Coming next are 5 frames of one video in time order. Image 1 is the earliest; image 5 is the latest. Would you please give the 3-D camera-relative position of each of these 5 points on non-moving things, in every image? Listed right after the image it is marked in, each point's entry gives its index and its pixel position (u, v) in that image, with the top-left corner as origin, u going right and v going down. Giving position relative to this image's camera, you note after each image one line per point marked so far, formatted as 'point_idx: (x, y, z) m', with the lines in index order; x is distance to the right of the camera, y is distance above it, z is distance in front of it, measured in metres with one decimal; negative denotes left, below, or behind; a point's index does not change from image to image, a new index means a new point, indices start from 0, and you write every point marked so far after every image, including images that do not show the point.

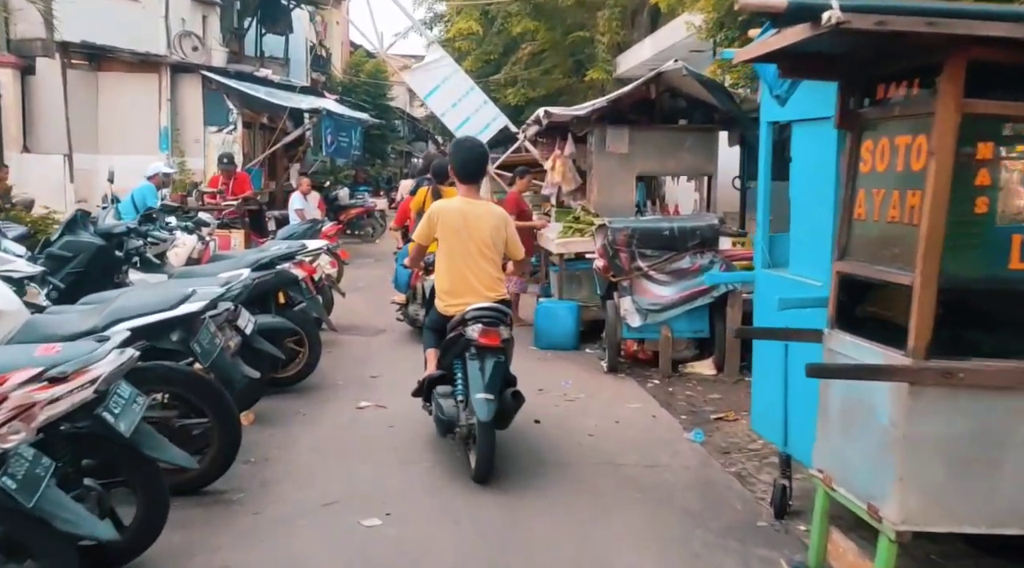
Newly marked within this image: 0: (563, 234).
0: (+0.5, +0.5, +9.4) m
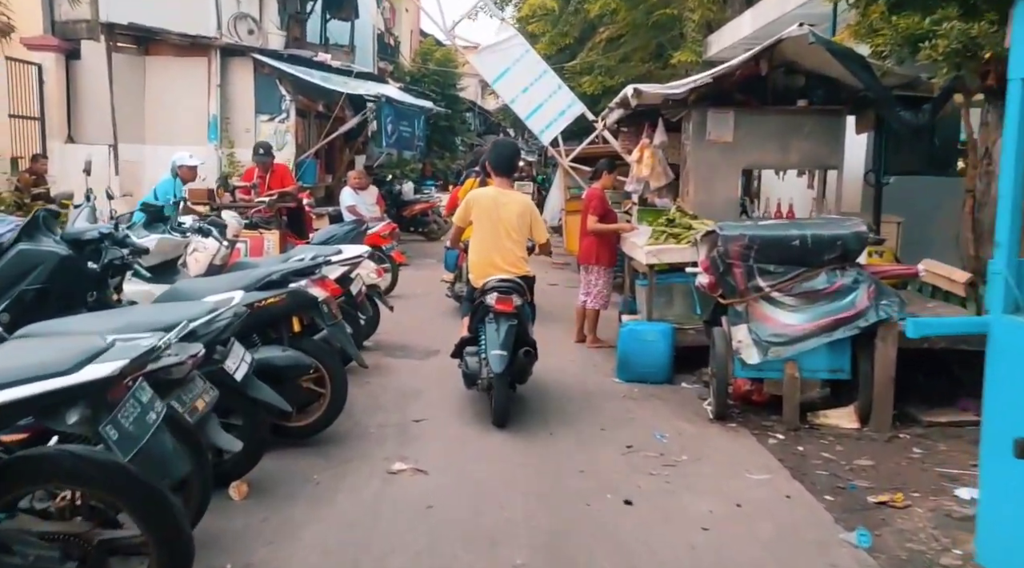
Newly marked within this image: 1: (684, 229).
0: (+1.2, +0.4, +7.8) m
1: (+1.4, +0.5, +7.8) m
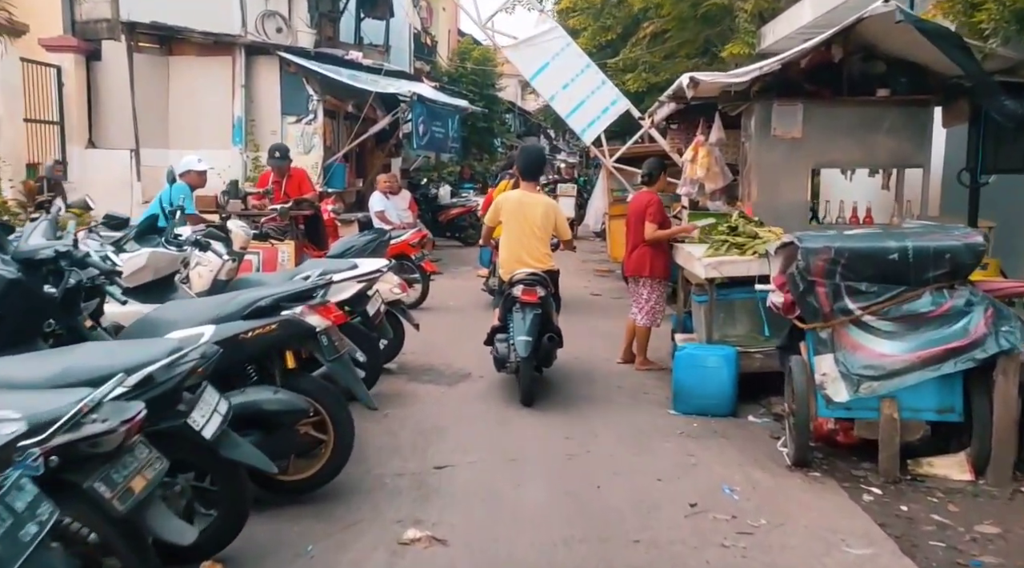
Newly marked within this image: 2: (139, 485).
0: (+1.4, +0.2, +6.8) m
1: (+1.7, +0.3, +6.8) m
2: (-1.1, -0.6, +2.8) m
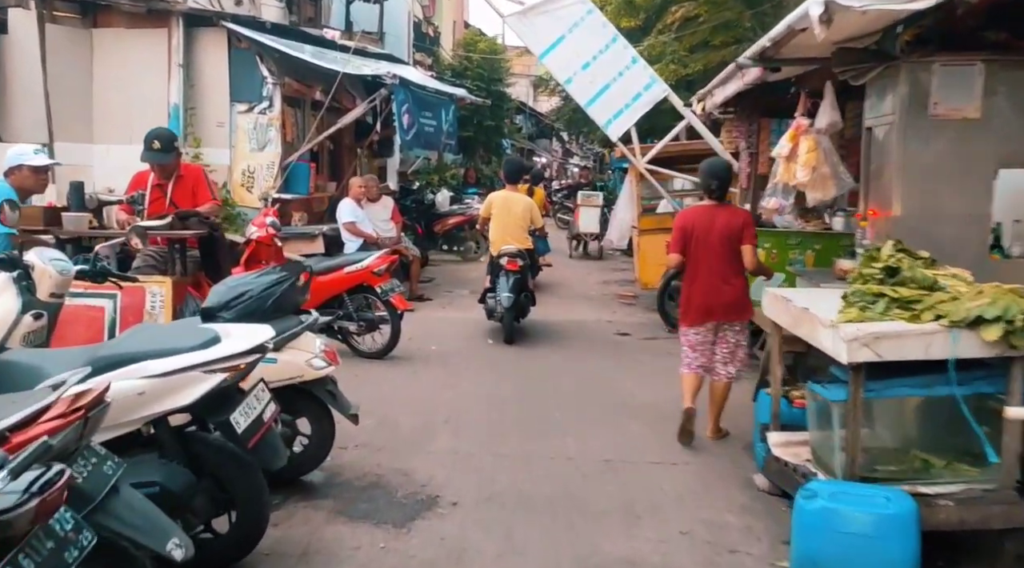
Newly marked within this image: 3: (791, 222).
0: (+1.4, -0.1, +3.9) m
1: (+1.7, 0.0, +3.9) m
2: (-1.2, -0.9, -0.1) m
3: (+2.5, +0.6, +8.6) m
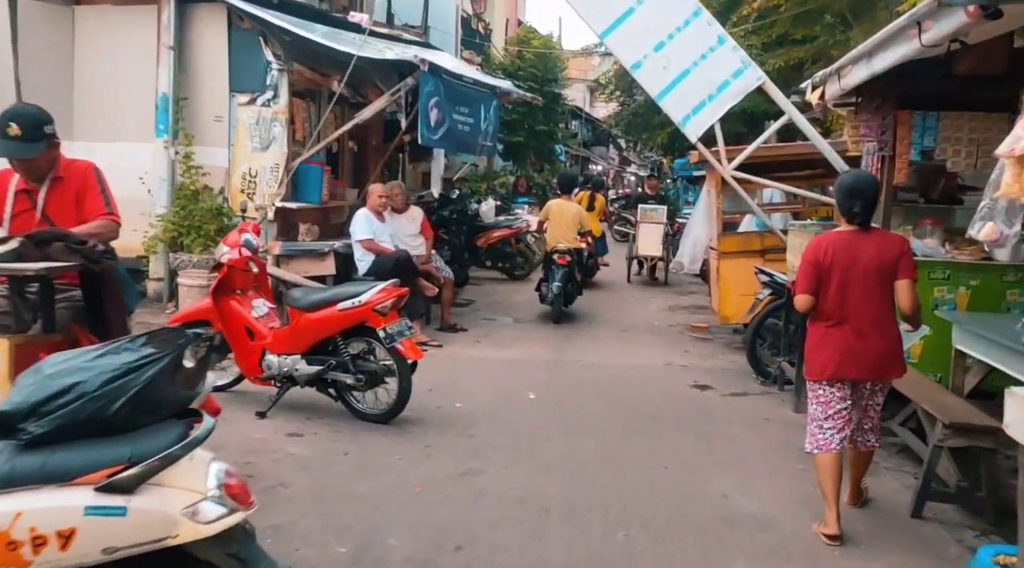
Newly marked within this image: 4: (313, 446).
0: (+1.5, -0.4, +1.7) m
1: (+1.7, -0.3, +1.7) m
2: (-1.3, -1.1, -2.2) m
3: (+2.8, +0.2, +6.4) m
4: (-1.2, -1.0, +5.6) m
